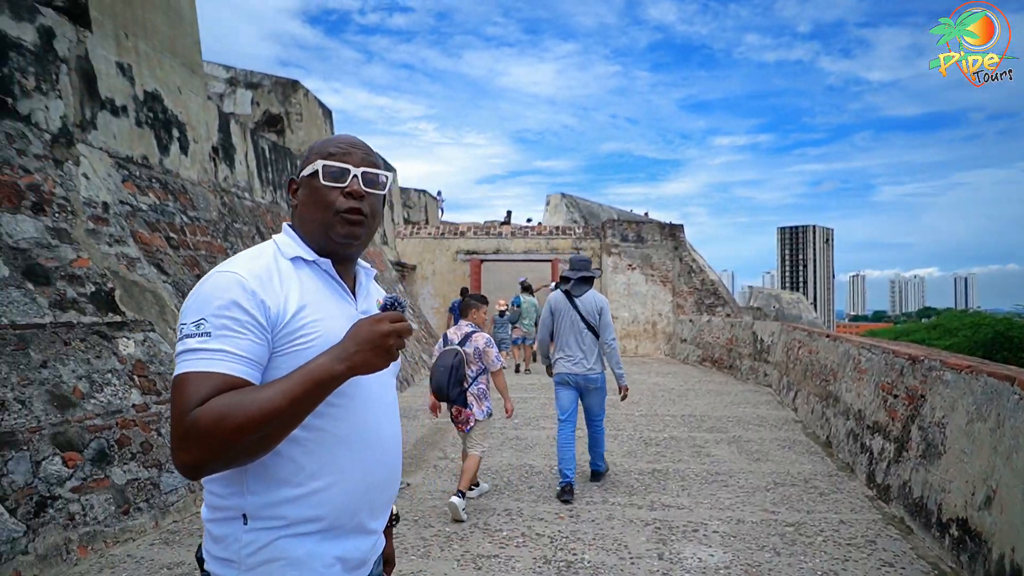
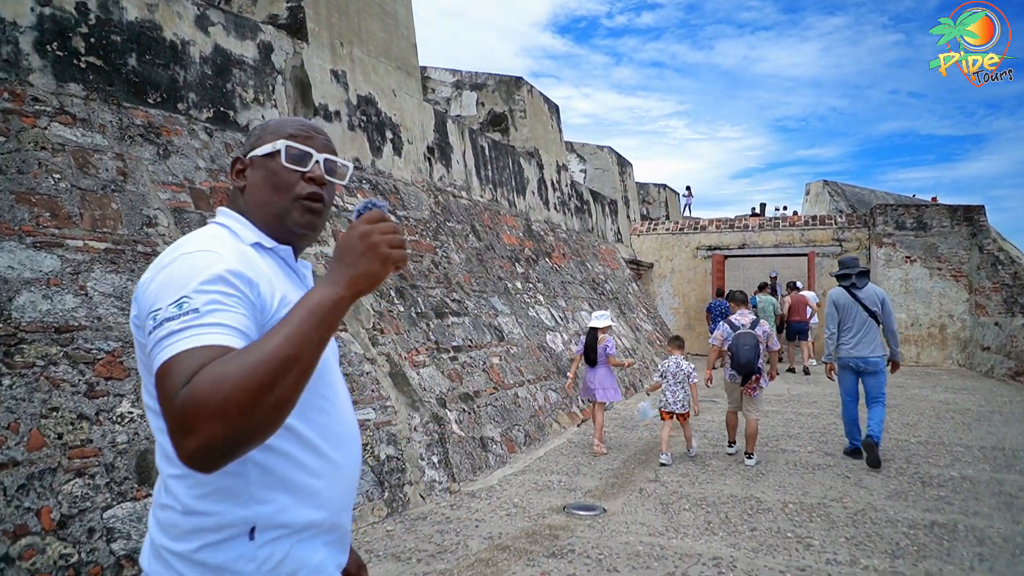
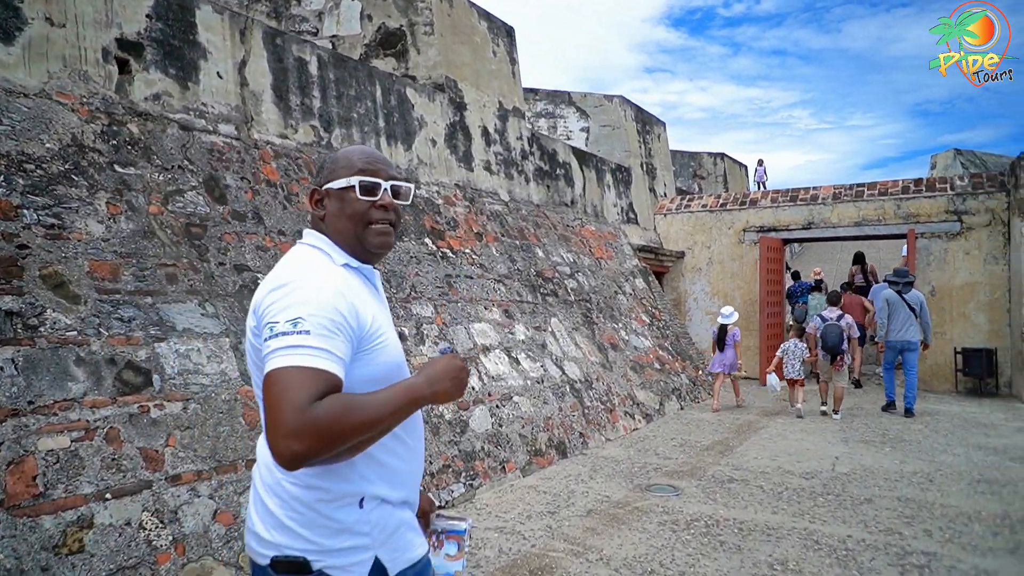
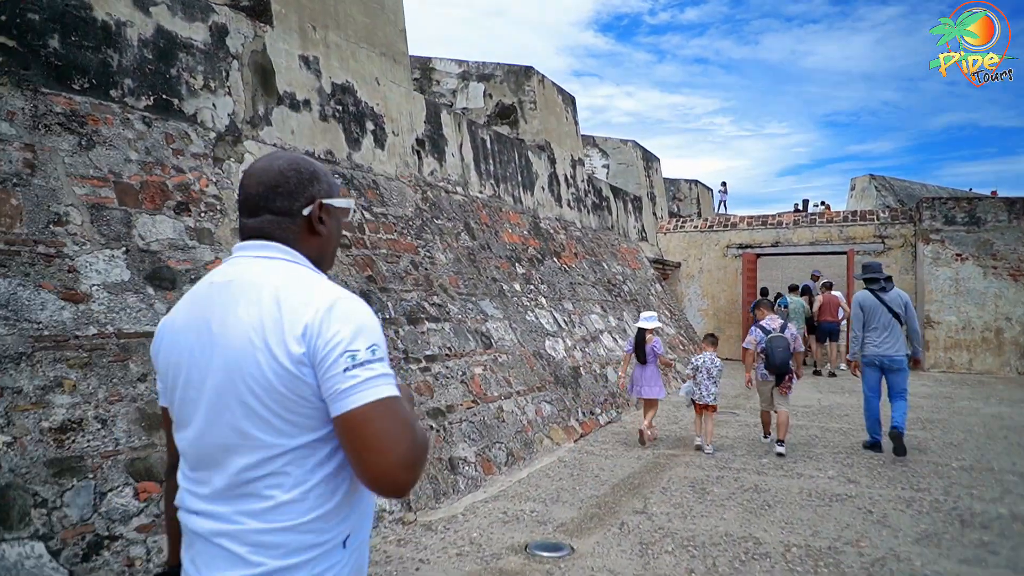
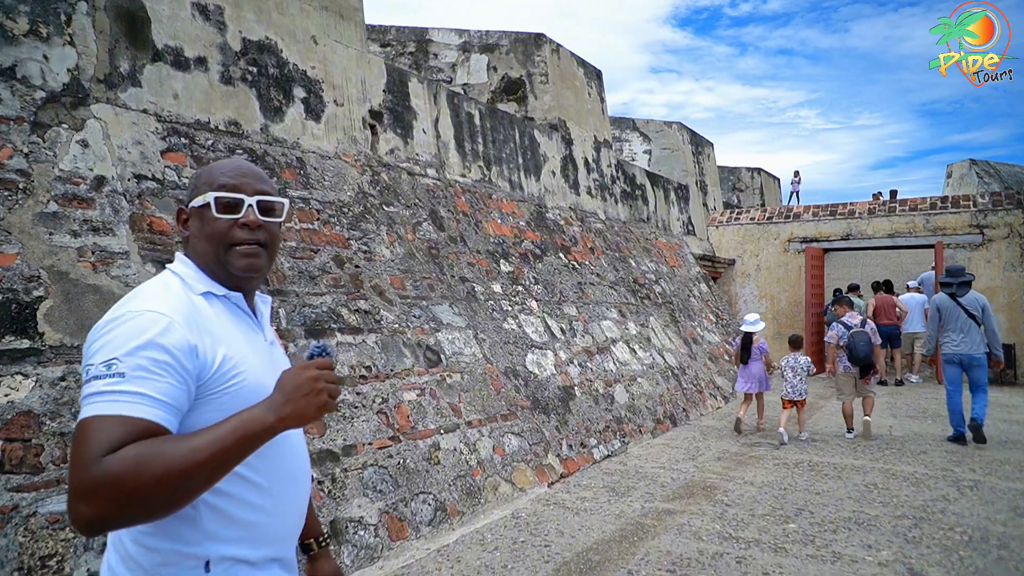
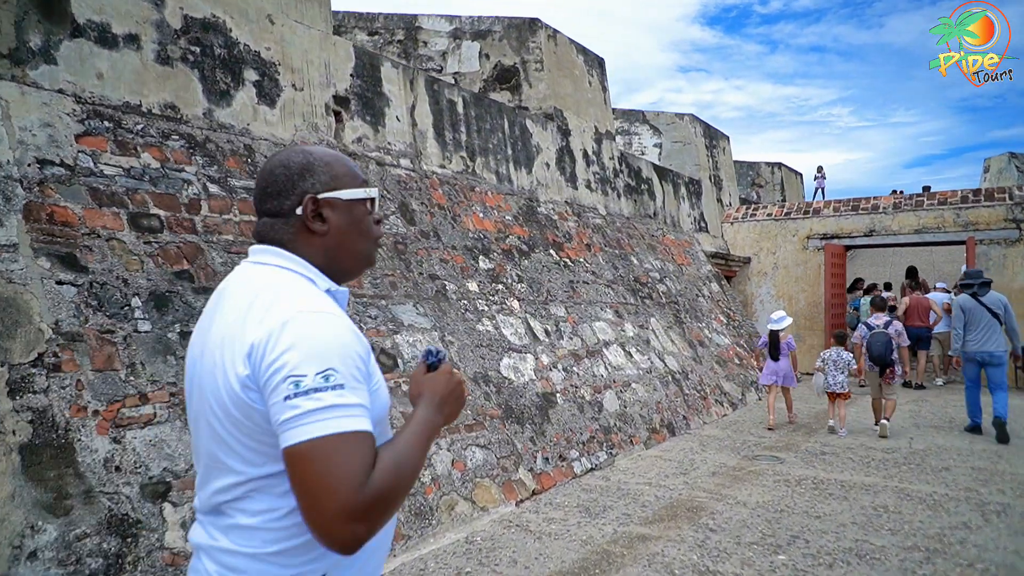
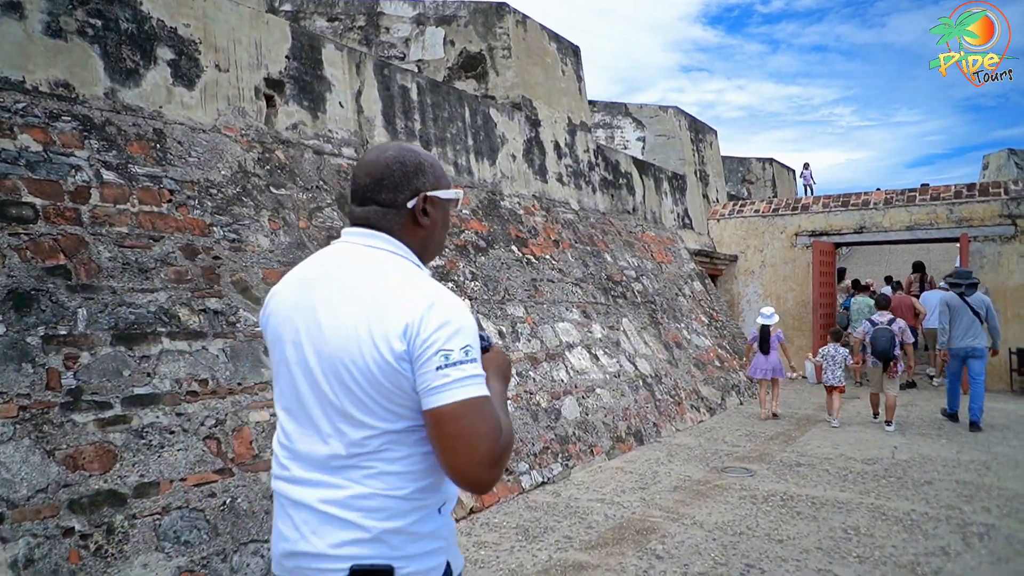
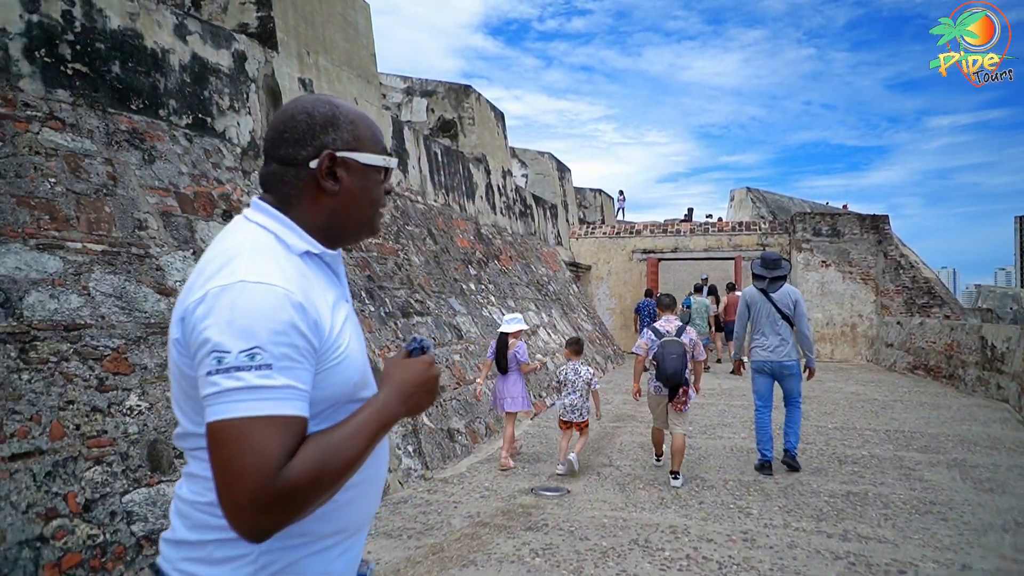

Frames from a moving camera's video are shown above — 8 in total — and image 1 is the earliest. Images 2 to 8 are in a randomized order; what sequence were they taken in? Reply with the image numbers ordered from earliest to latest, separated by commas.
8, 2, 4, 5, 6, 7, 3
